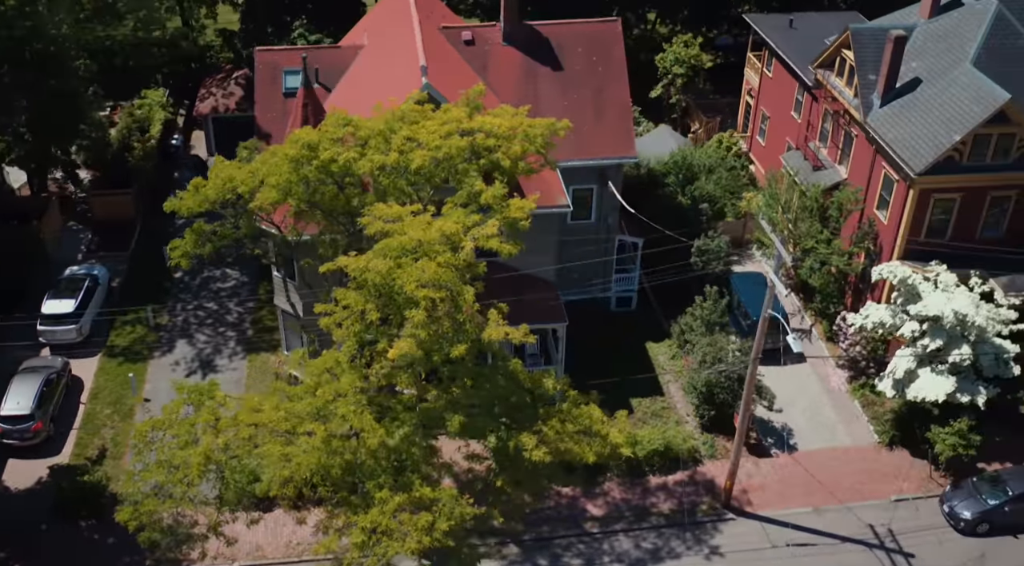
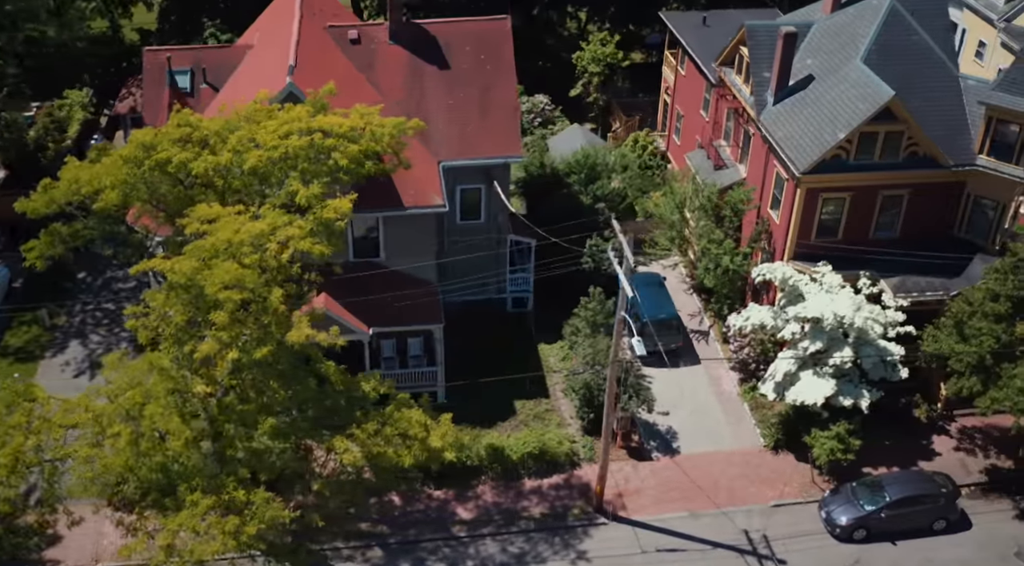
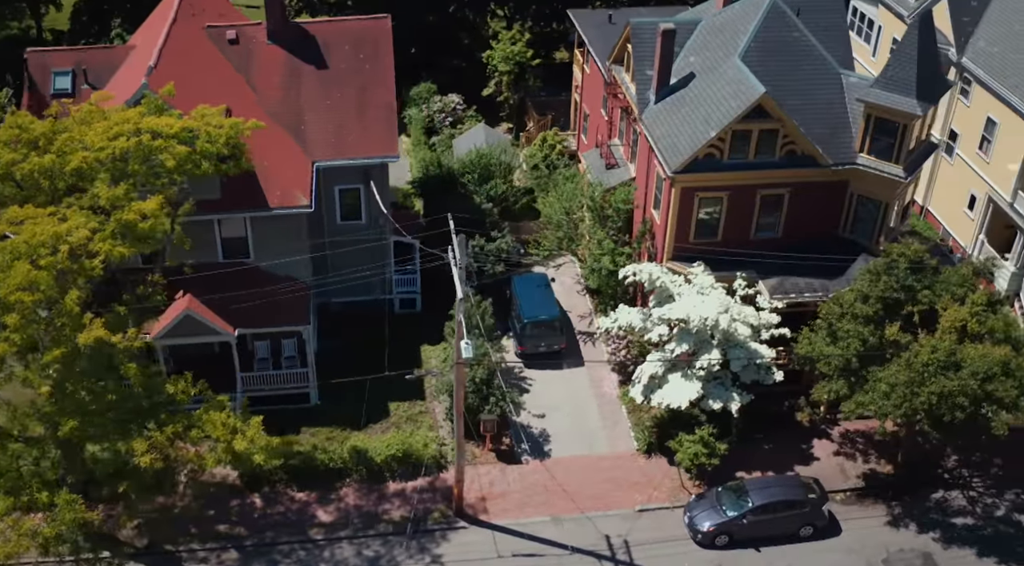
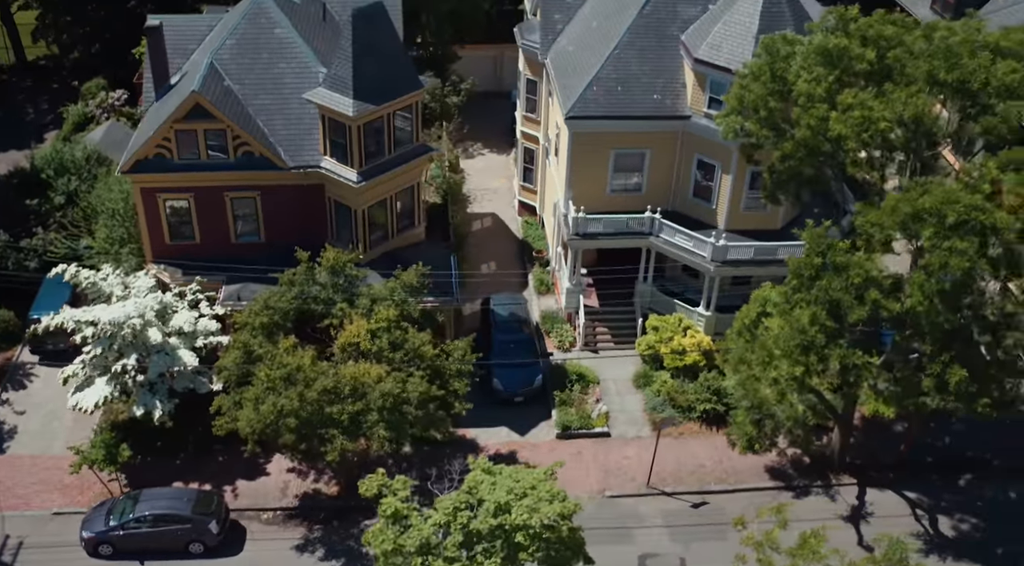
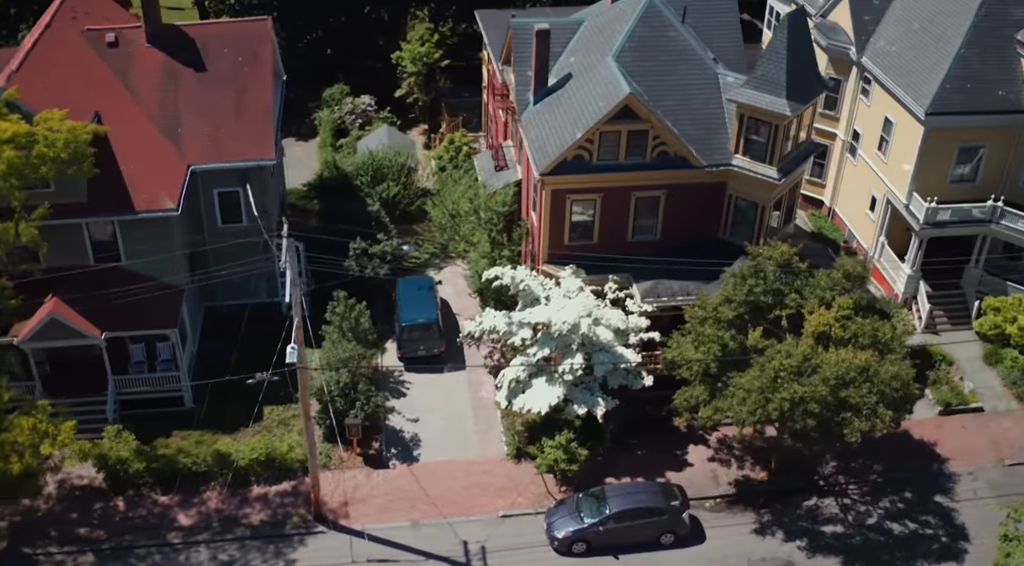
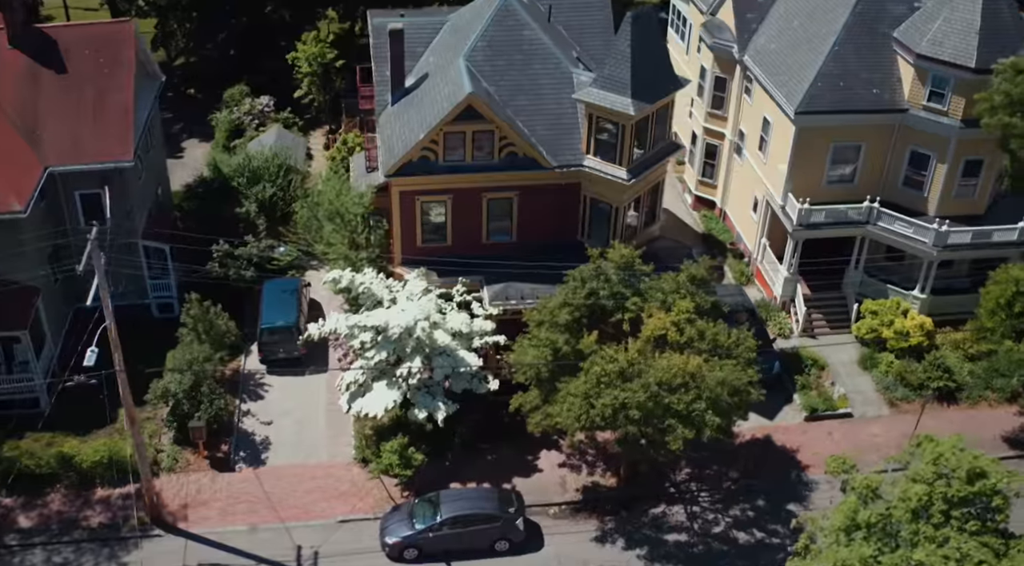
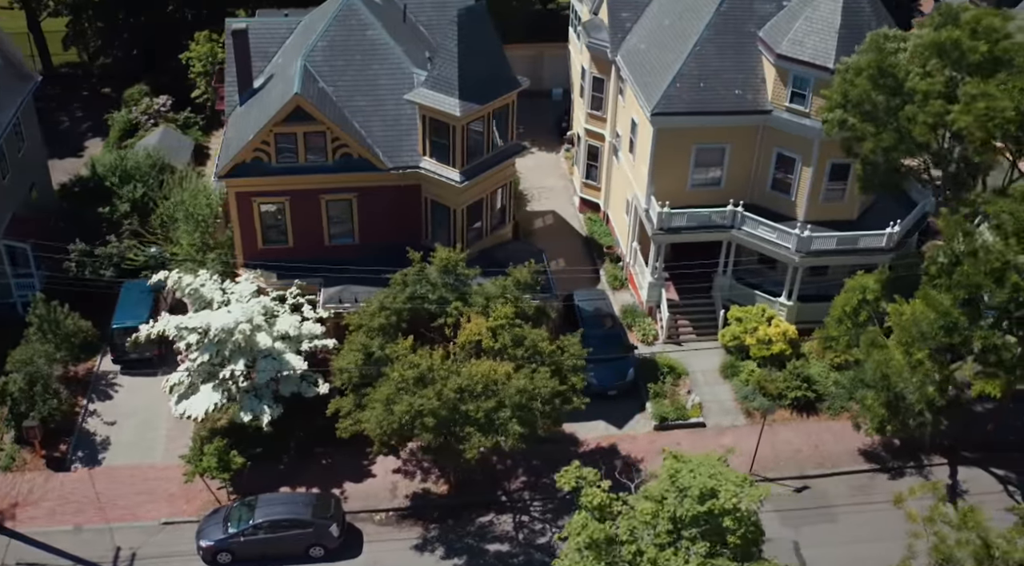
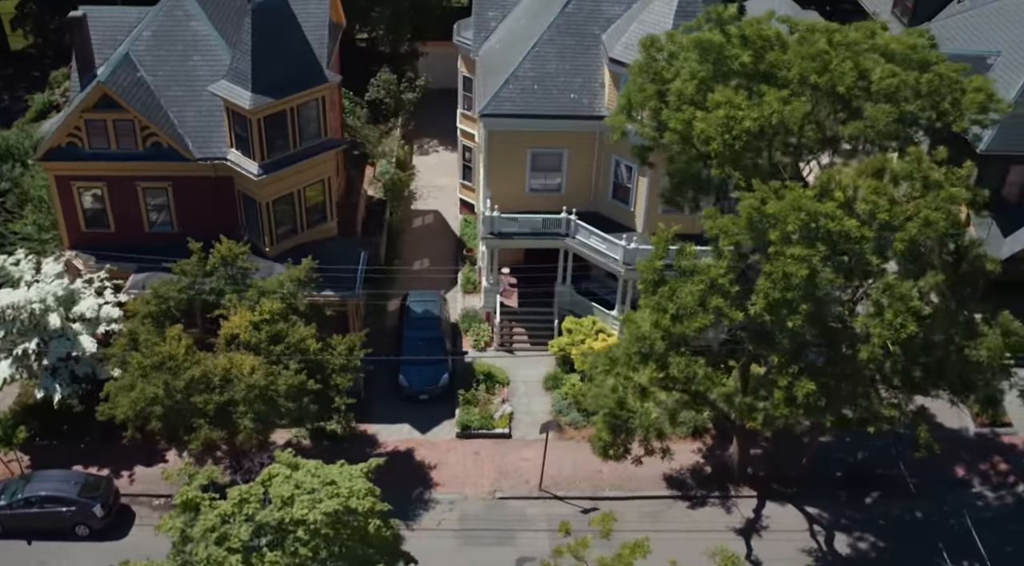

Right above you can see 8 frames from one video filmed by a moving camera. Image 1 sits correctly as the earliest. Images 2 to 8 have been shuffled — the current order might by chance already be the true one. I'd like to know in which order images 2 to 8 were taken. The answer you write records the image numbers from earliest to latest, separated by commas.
2, 3, 5, 6, 7, 4, 8
